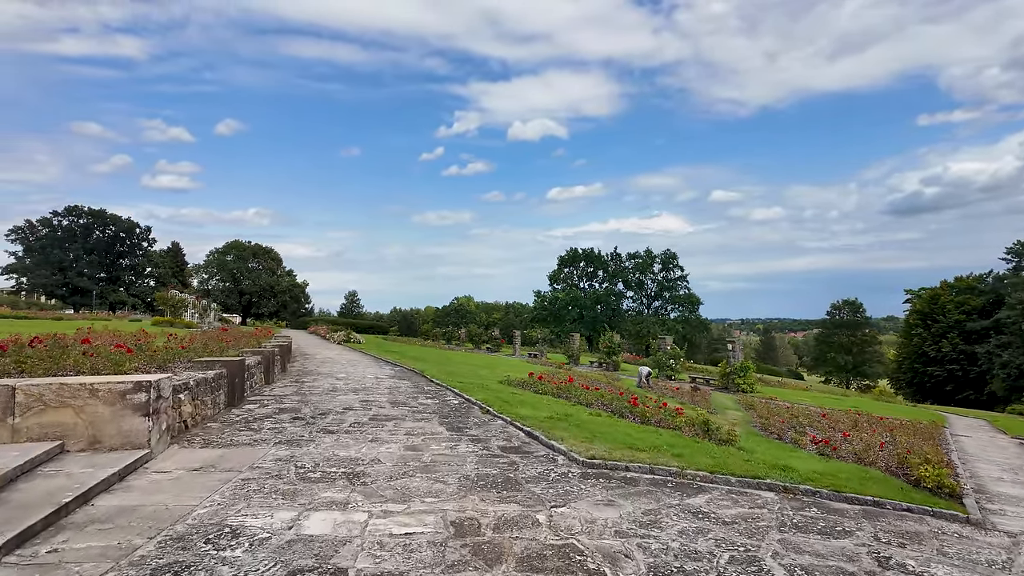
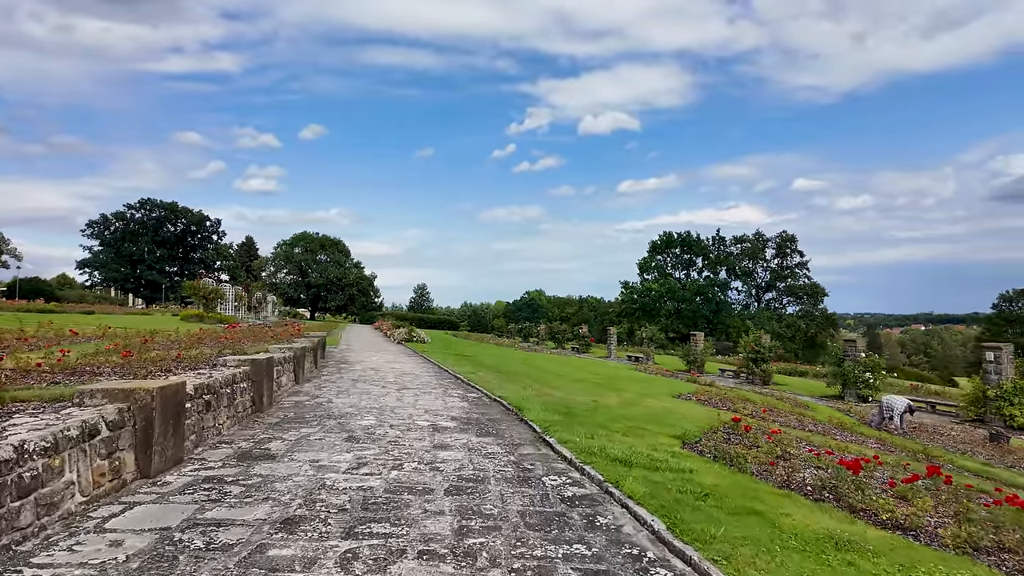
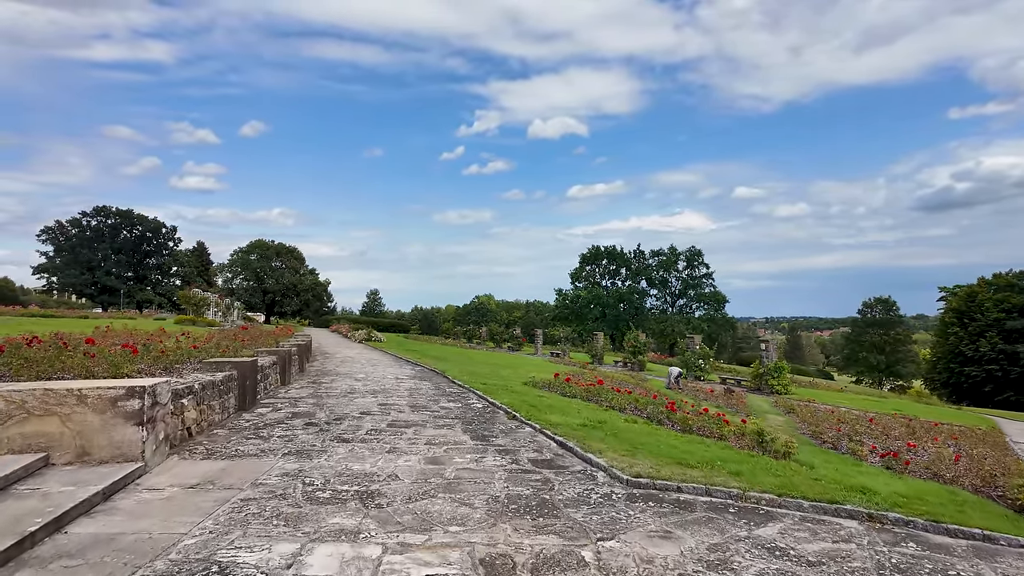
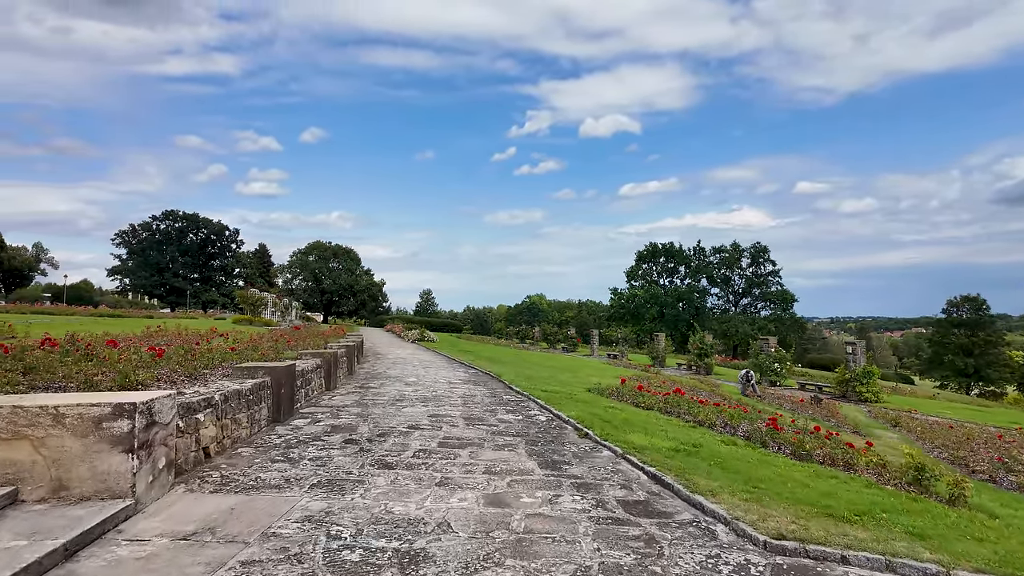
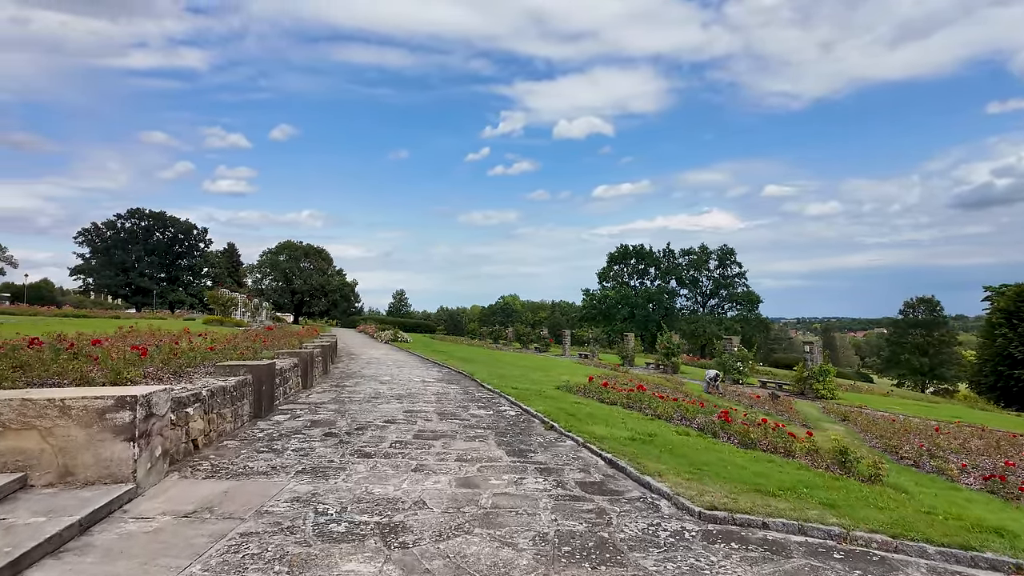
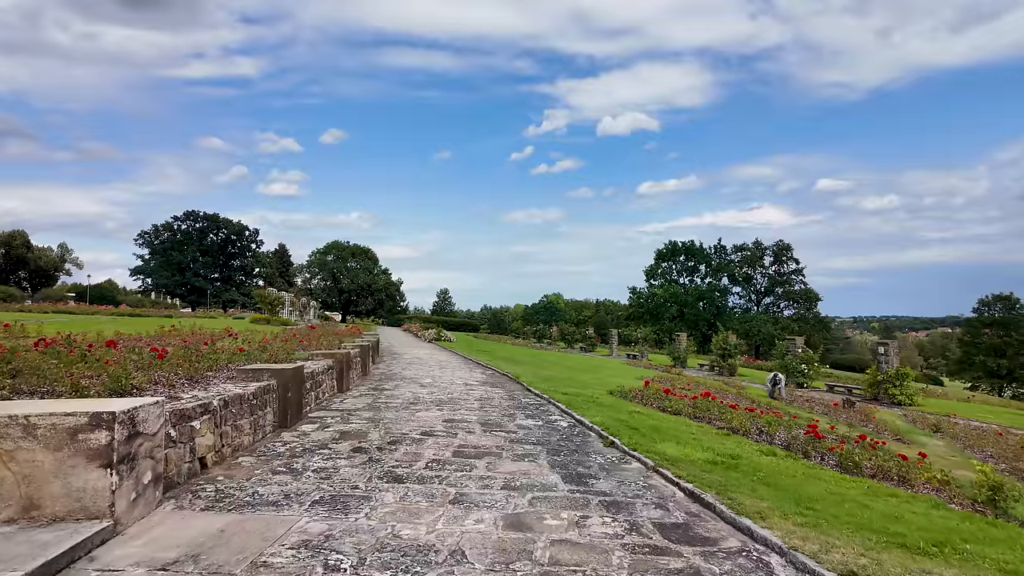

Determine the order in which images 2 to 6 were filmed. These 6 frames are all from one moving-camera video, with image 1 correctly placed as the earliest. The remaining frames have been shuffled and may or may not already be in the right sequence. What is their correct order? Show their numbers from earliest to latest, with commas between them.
3, 5, 4, 6, 2
